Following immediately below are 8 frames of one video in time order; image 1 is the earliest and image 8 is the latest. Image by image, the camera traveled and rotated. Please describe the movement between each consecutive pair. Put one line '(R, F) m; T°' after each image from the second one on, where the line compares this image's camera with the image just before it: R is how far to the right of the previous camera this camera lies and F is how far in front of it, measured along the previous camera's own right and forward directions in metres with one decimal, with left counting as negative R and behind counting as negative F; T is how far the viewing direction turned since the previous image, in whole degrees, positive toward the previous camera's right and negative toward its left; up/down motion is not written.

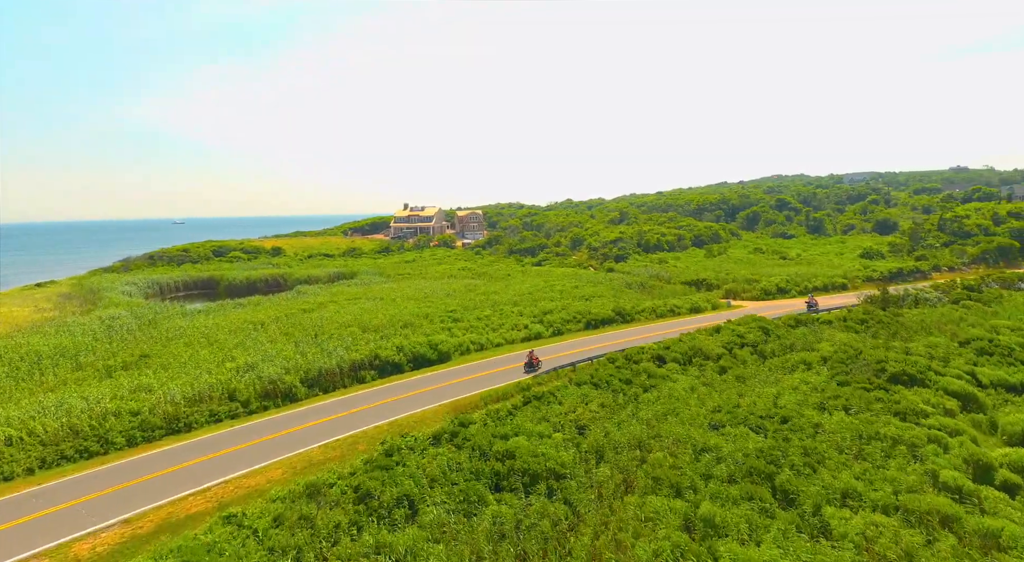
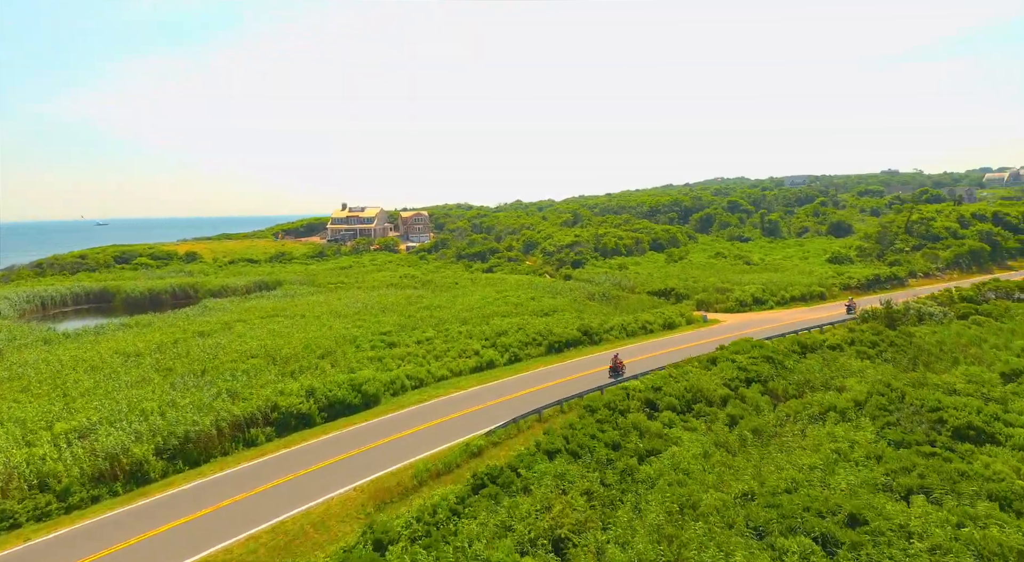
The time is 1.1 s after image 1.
(+0.2, +7.6) m; +5°
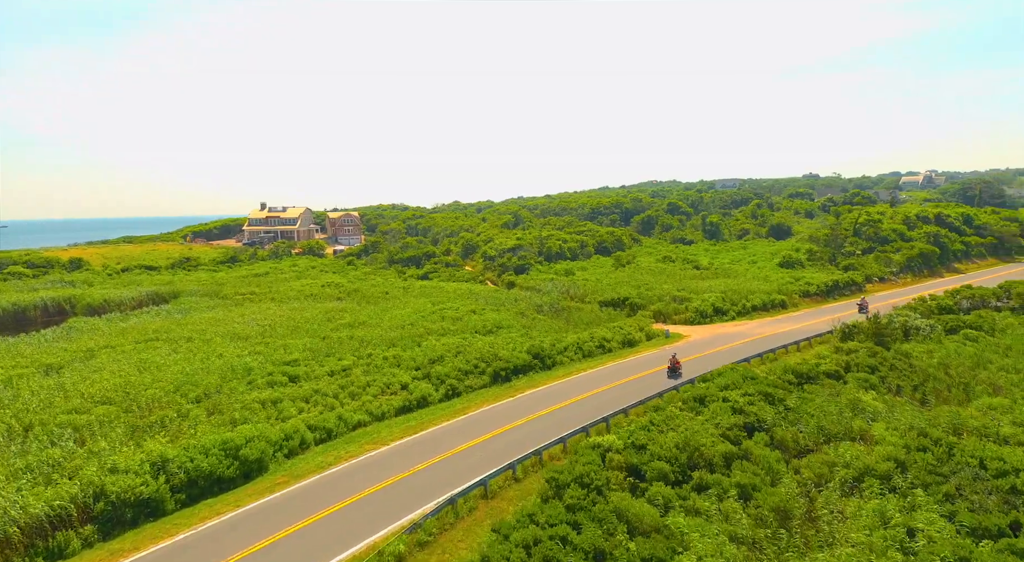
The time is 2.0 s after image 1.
(+0.2, +6.4) m; +6°
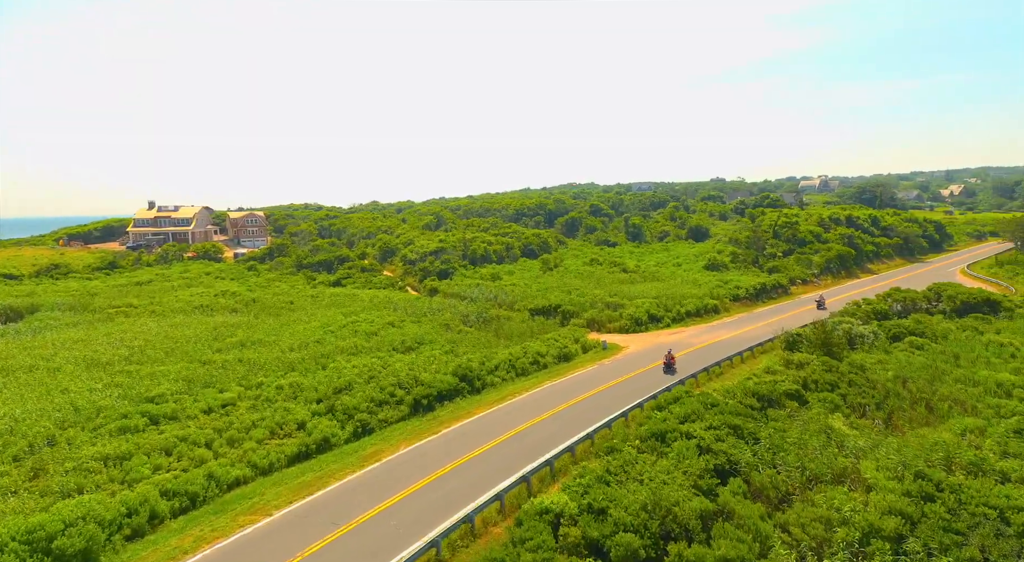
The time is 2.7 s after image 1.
(0.0, +4.3) m; +8°
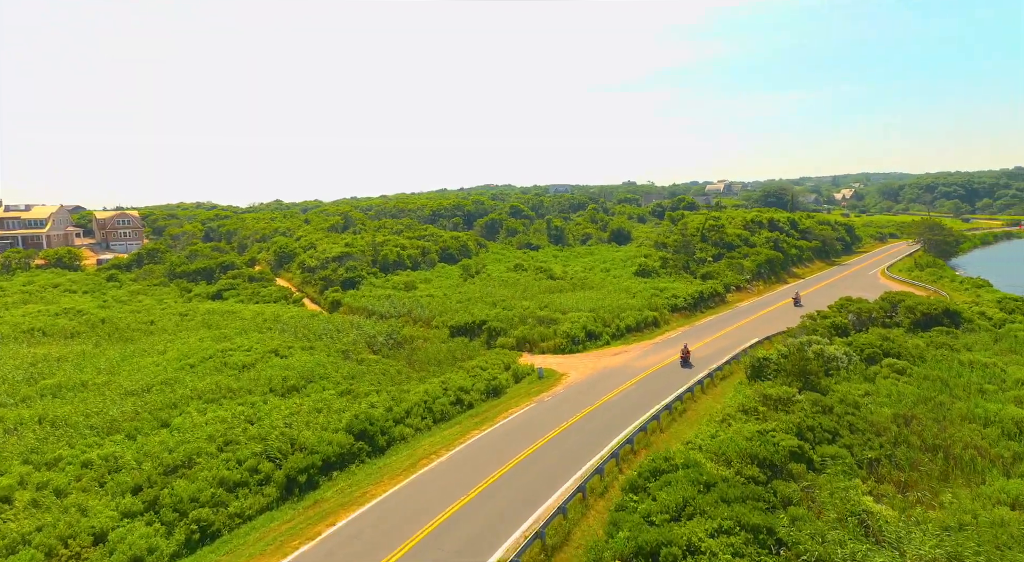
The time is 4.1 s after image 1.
(+0.2, +6.7) m; +8°
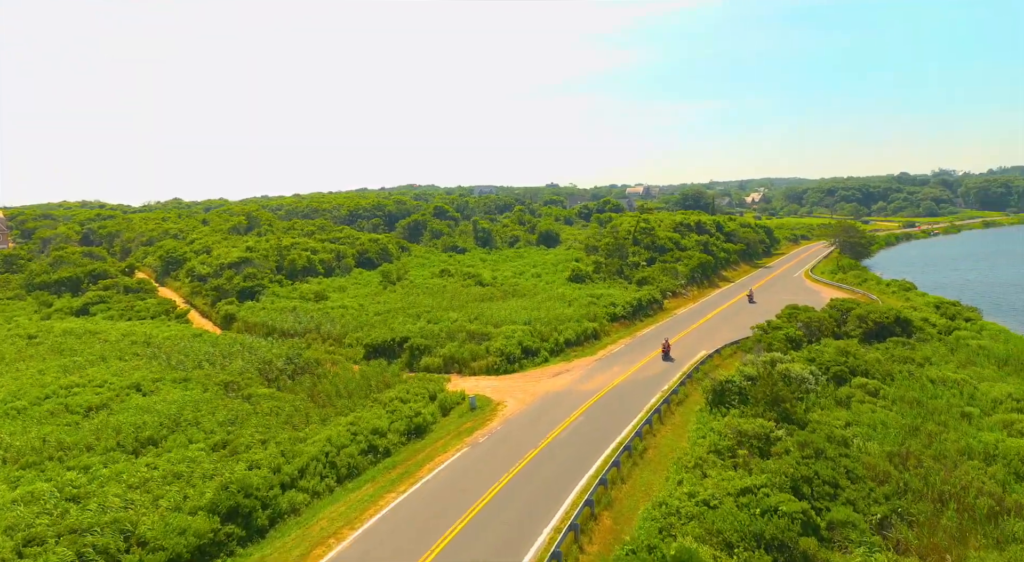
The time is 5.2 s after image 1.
(0.0, +4.7) m; +7°
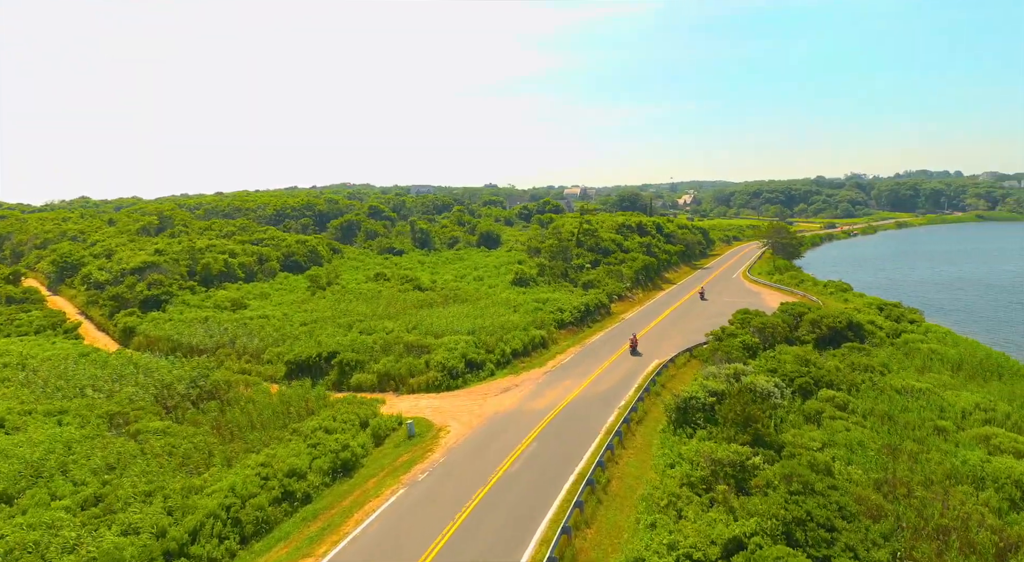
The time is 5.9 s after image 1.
(-0.1, +2.9) m; +6°
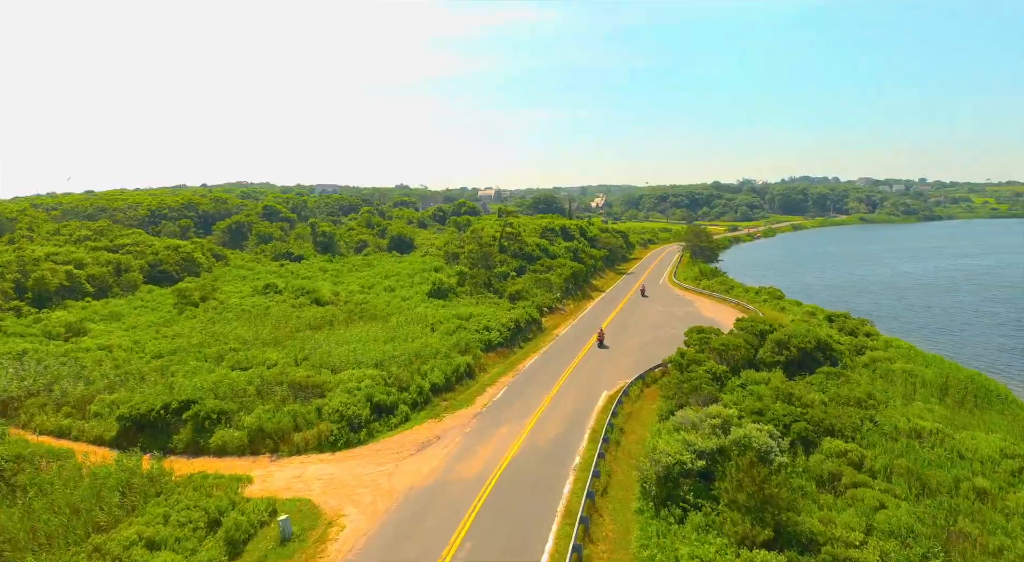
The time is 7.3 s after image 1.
(-0.1, +6.4) m; +8°
